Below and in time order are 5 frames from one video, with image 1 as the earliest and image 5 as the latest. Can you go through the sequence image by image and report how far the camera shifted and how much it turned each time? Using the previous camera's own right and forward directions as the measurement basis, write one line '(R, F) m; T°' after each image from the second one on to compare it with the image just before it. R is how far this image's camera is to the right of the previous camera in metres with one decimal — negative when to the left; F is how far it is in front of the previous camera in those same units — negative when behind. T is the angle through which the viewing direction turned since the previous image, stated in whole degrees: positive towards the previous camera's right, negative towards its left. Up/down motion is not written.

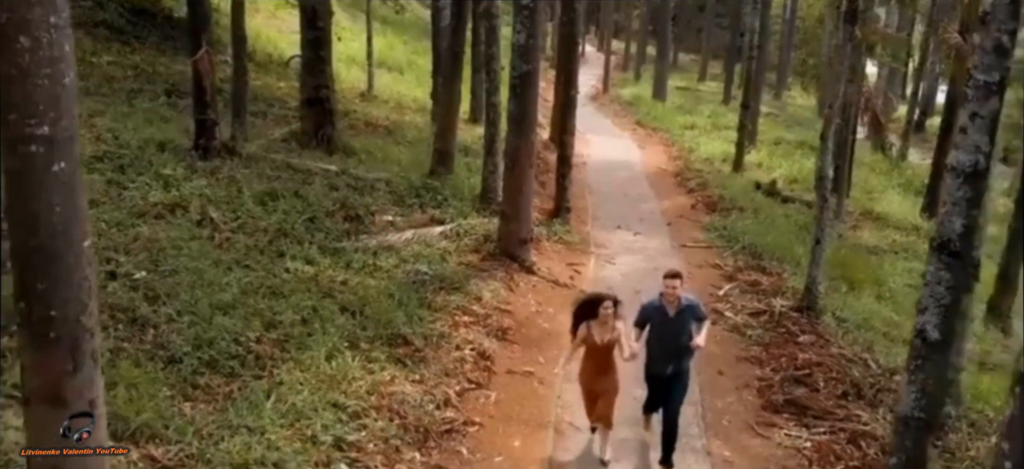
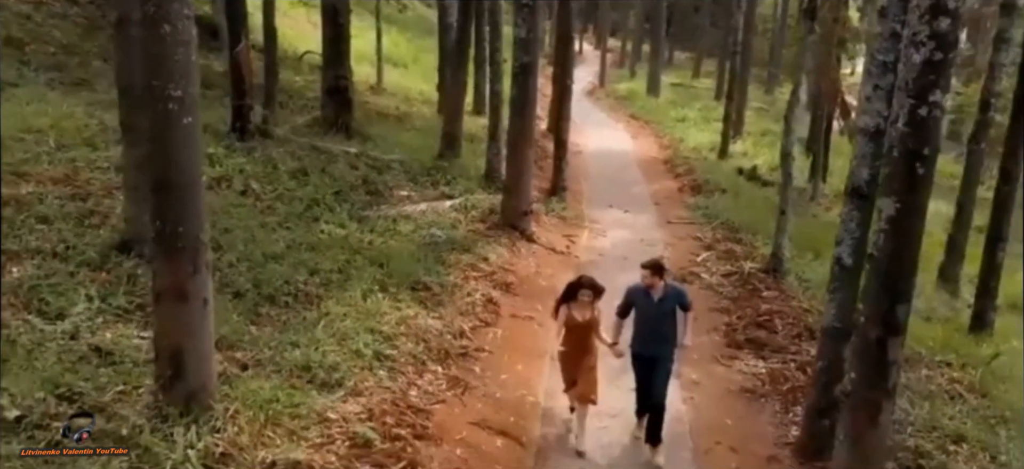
(-0.1, -1.6) m; 0°
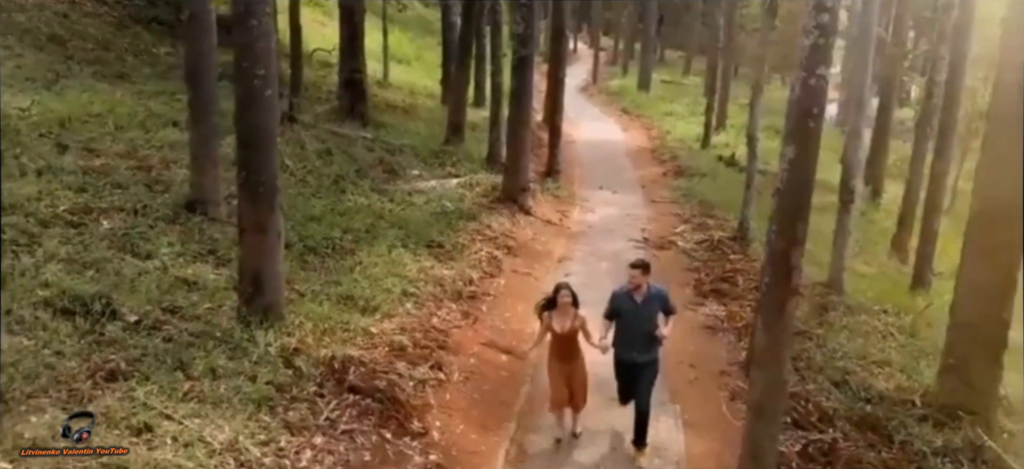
(-0.1, -1.9) m; 0°
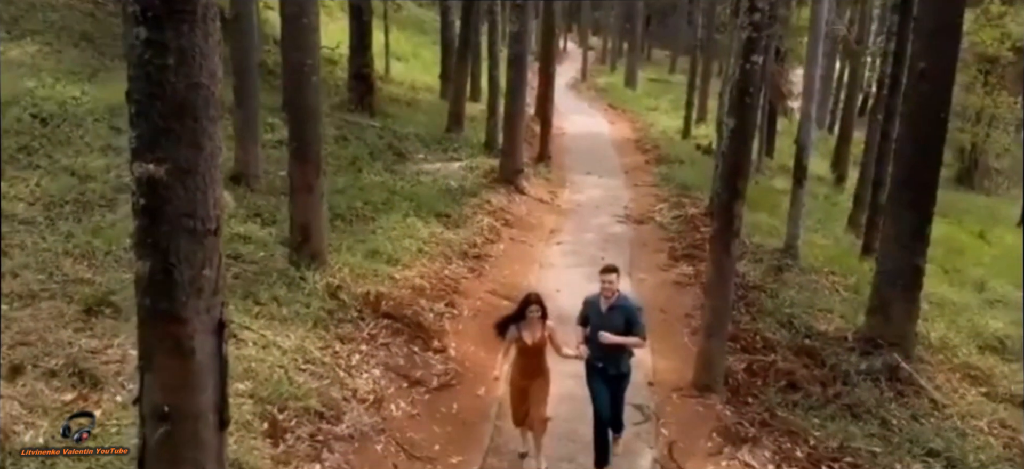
(-0.1, -1.9) m; +1°
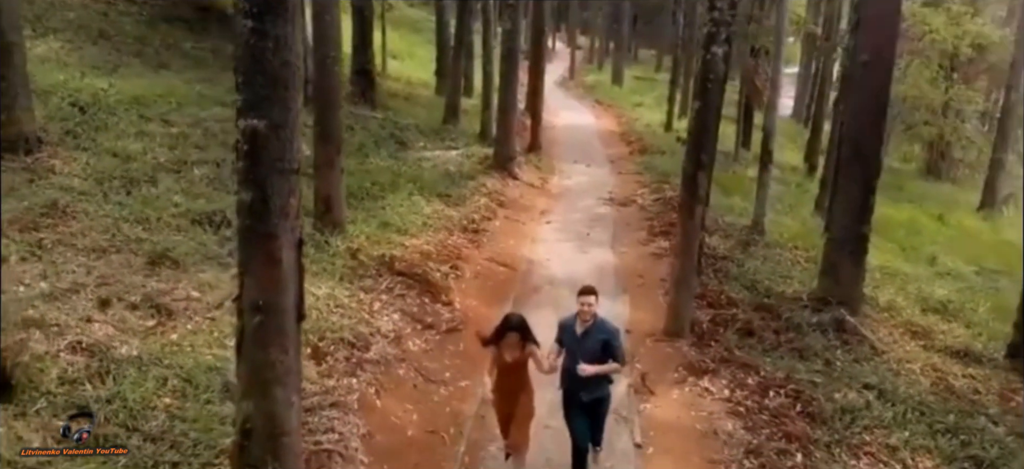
(-0.1, -1.5) m; +1°
